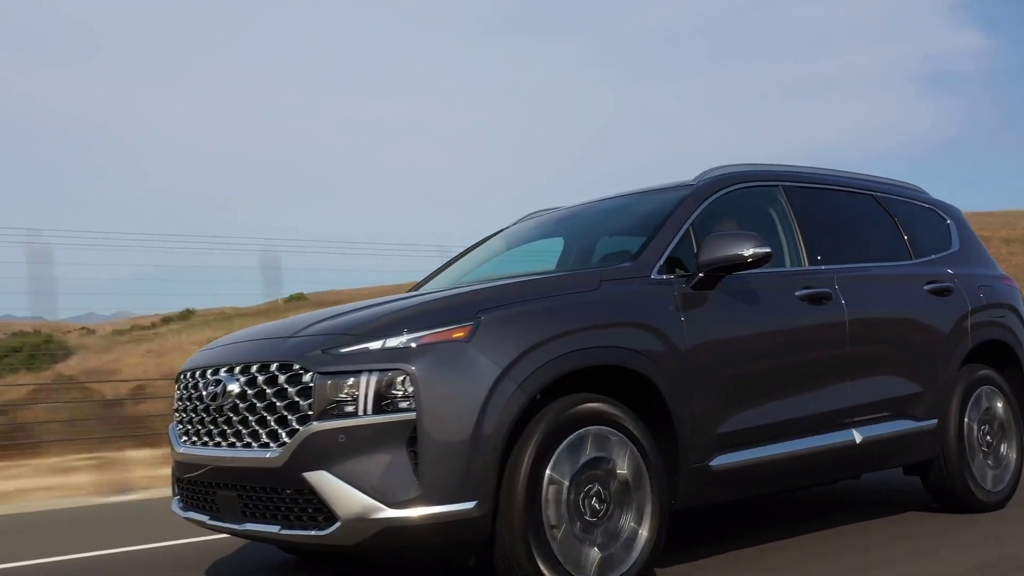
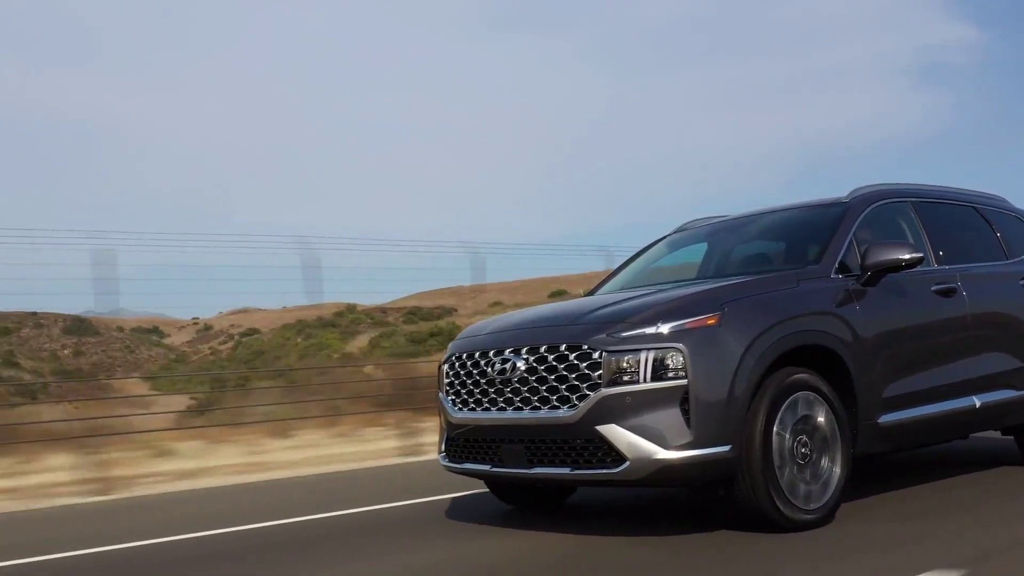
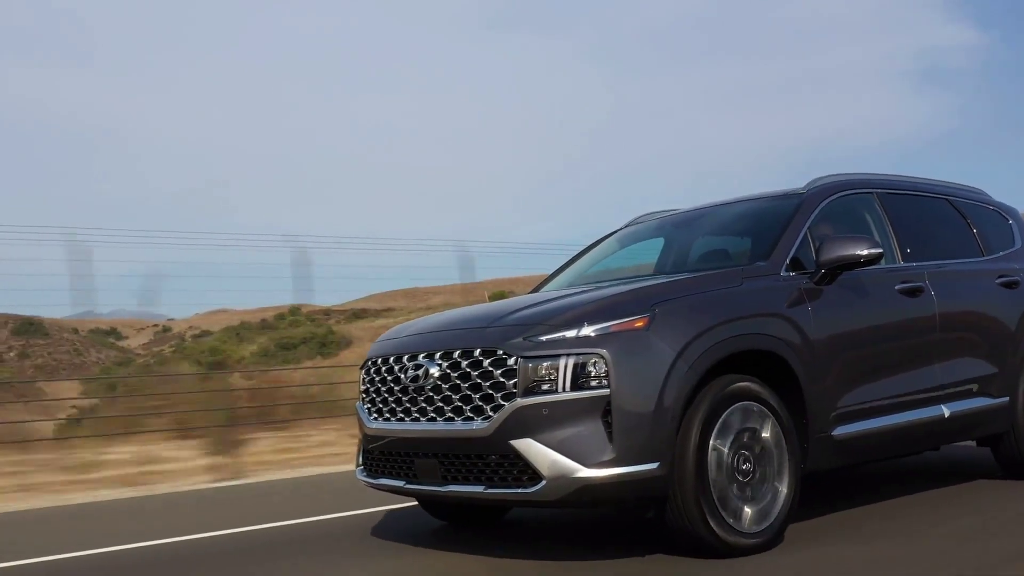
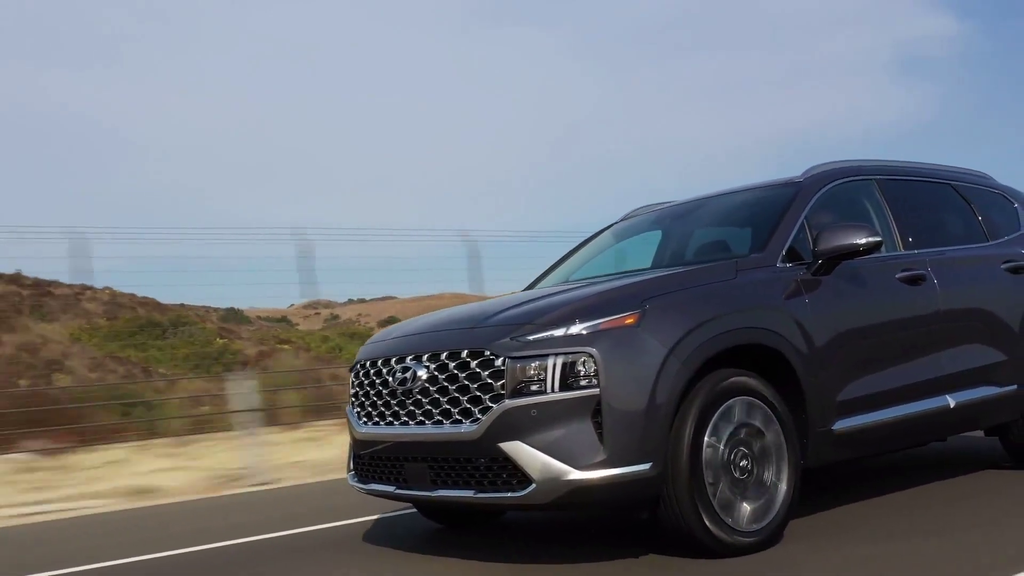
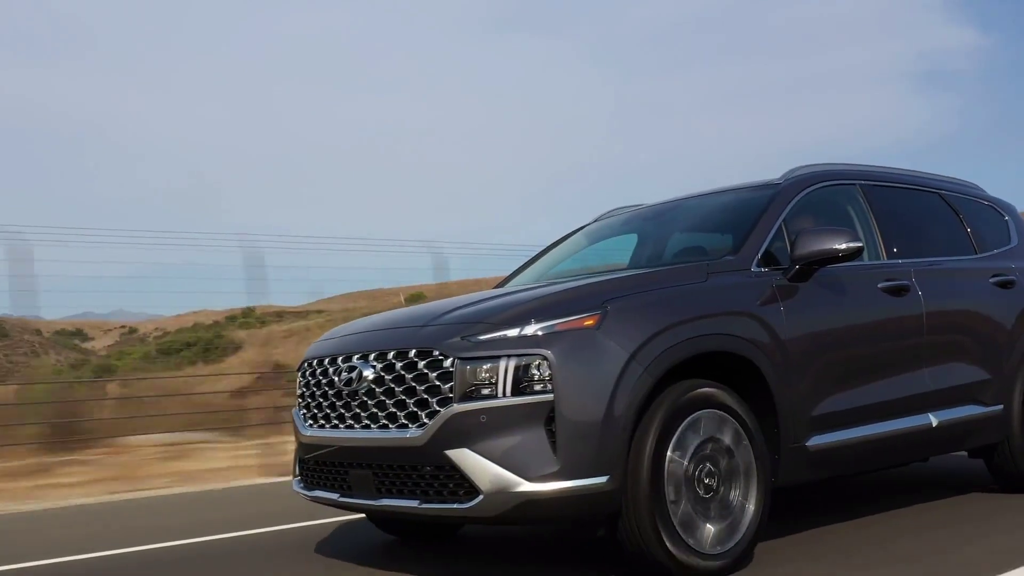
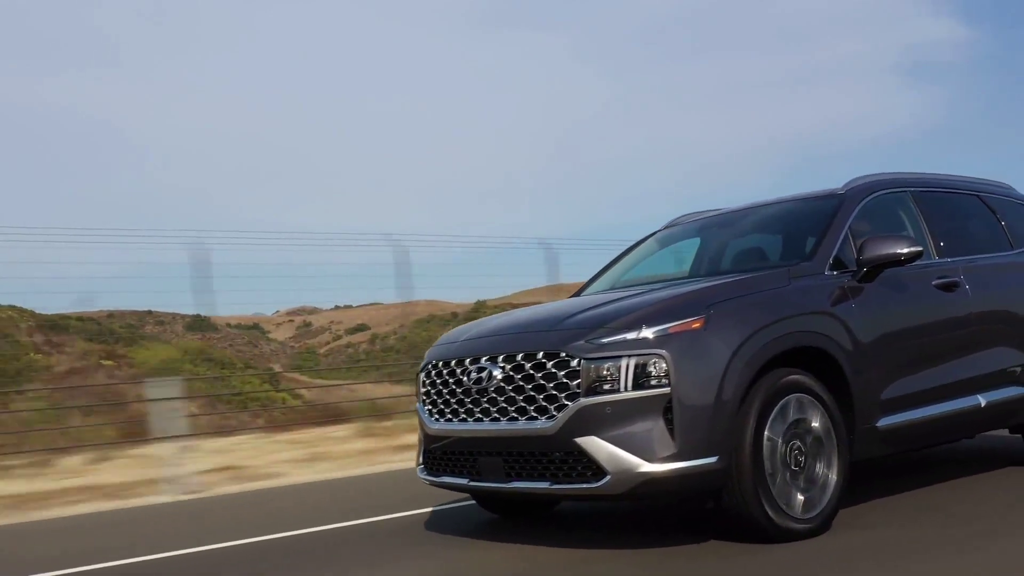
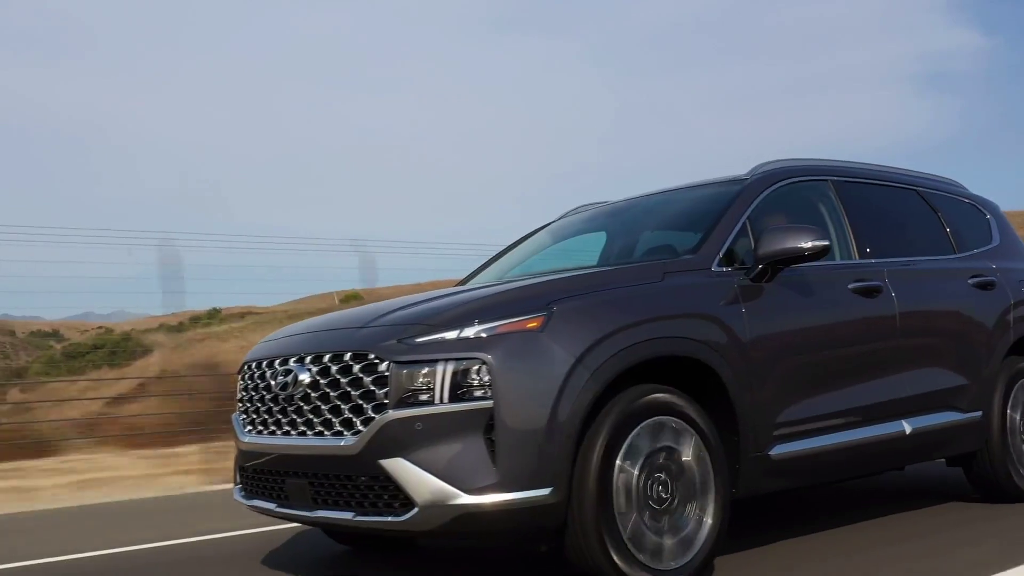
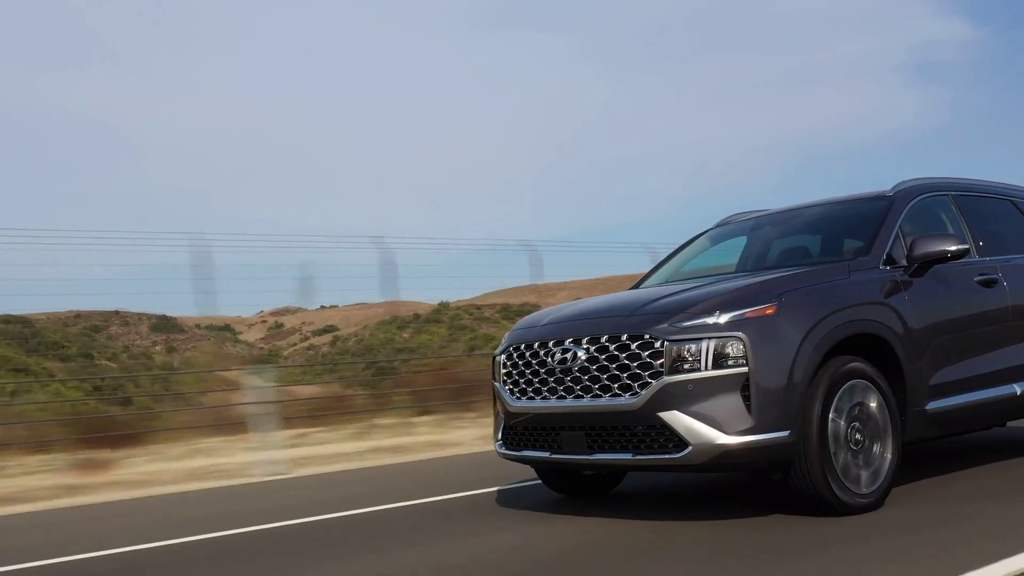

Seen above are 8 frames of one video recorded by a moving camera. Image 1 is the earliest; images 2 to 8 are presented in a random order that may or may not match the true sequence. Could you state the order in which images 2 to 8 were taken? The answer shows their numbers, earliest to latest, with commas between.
7, 5, 3, 2, 8, 6, 4
